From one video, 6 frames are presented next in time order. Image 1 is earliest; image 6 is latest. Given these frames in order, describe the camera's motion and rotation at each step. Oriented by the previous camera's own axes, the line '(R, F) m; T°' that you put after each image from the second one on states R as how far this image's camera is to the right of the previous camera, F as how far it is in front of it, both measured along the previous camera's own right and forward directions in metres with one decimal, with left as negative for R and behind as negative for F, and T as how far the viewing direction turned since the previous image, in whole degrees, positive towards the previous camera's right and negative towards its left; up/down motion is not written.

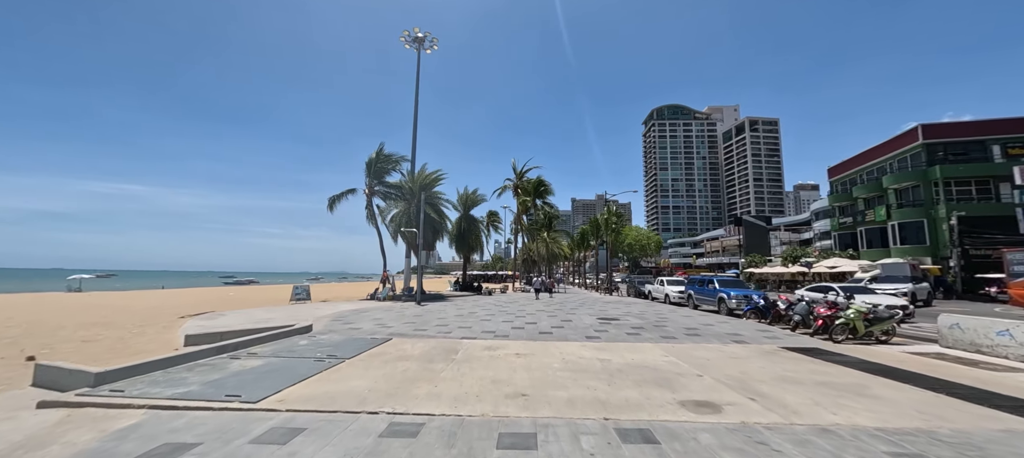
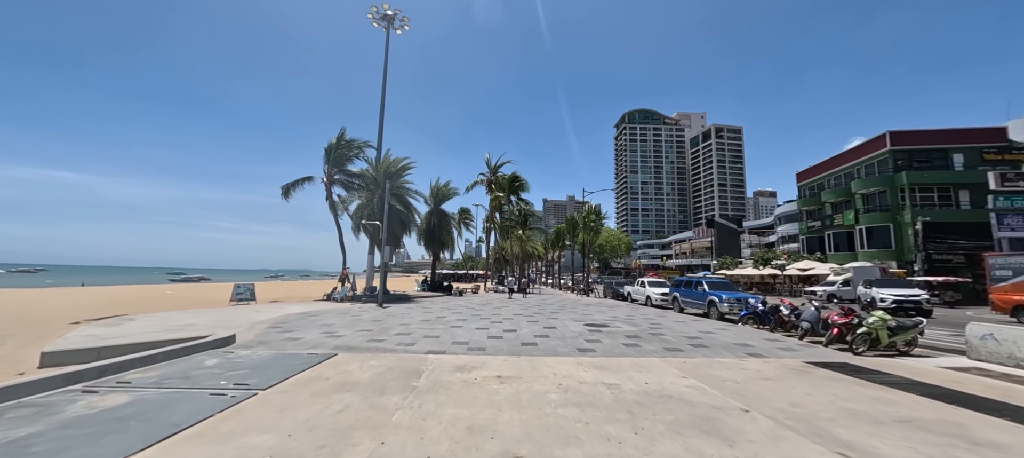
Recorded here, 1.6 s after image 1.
(-0.2, +2.1) m; +5°
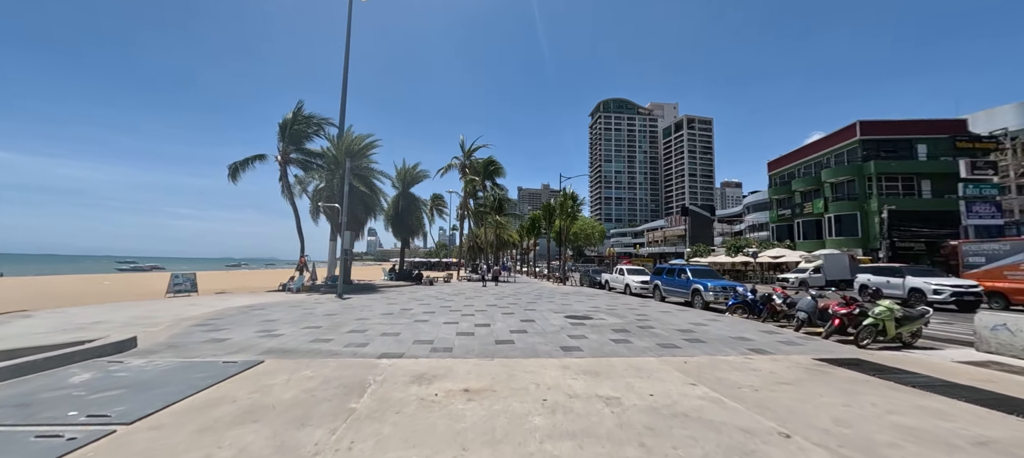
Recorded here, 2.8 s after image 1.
(0.0, +1.6) m; +4°
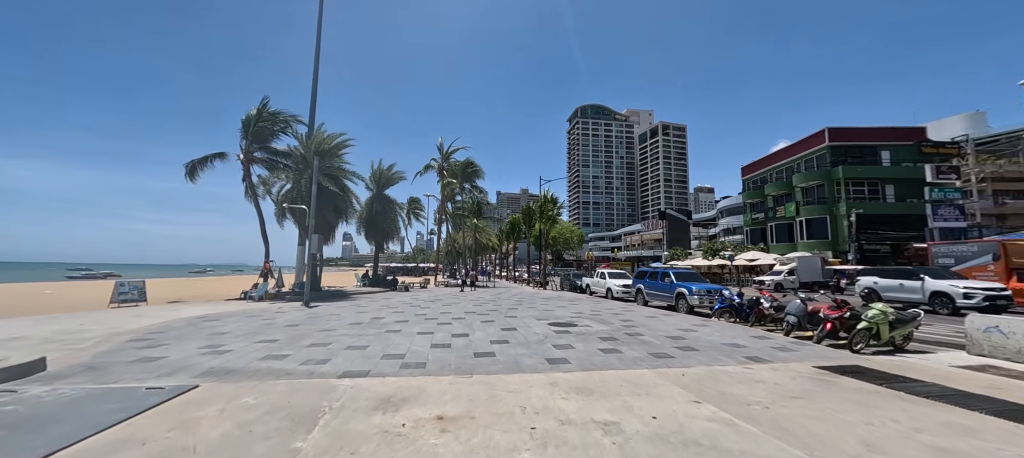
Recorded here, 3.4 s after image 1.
(0.0, +0.8) m; +3°
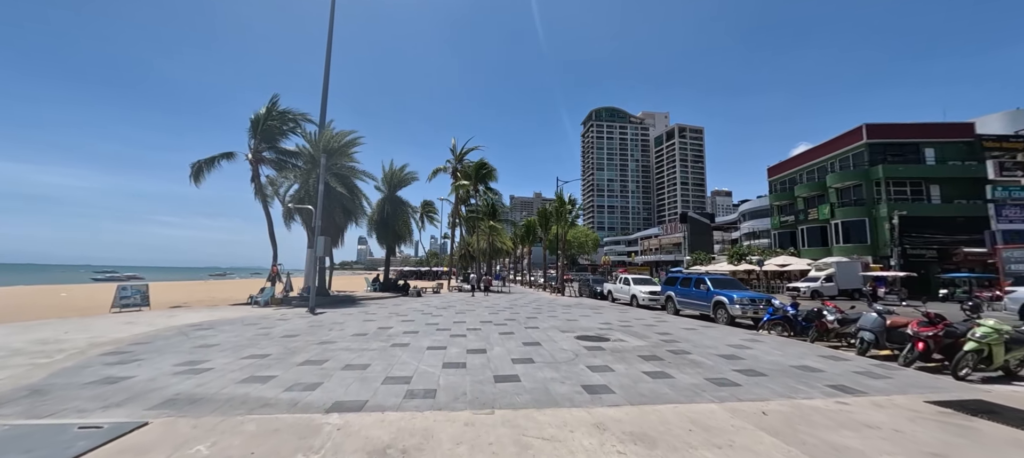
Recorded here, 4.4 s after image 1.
(-0.3, +1.3) m; -2°
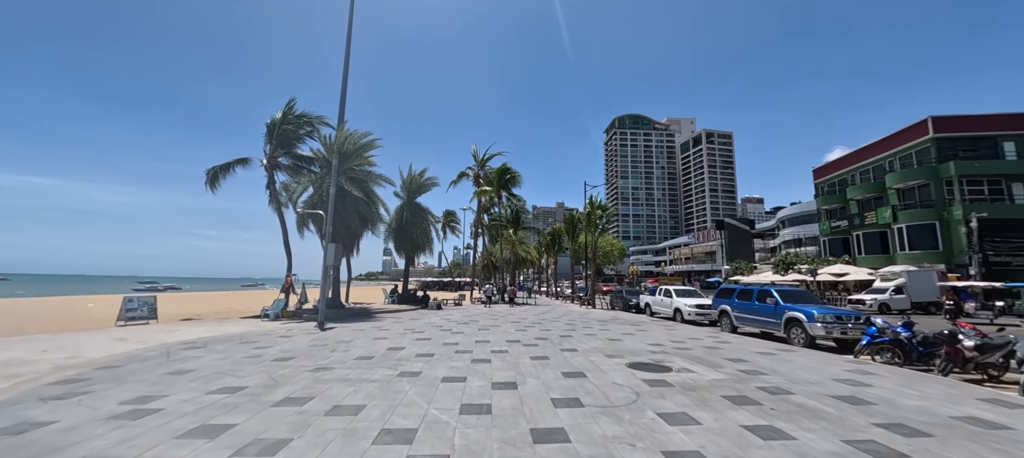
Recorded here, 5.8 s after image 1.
(-0.3, +1.9) m; -3°
